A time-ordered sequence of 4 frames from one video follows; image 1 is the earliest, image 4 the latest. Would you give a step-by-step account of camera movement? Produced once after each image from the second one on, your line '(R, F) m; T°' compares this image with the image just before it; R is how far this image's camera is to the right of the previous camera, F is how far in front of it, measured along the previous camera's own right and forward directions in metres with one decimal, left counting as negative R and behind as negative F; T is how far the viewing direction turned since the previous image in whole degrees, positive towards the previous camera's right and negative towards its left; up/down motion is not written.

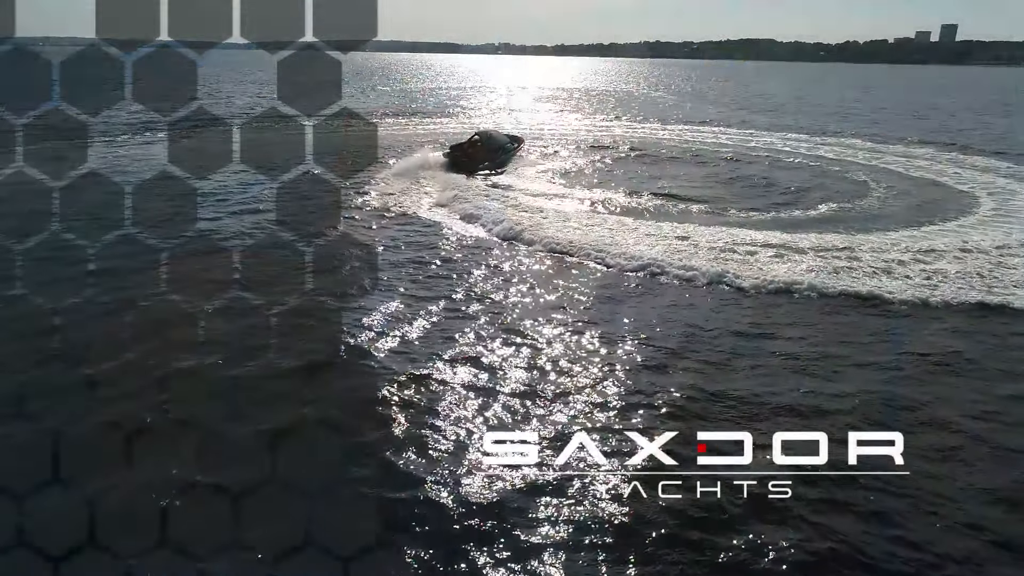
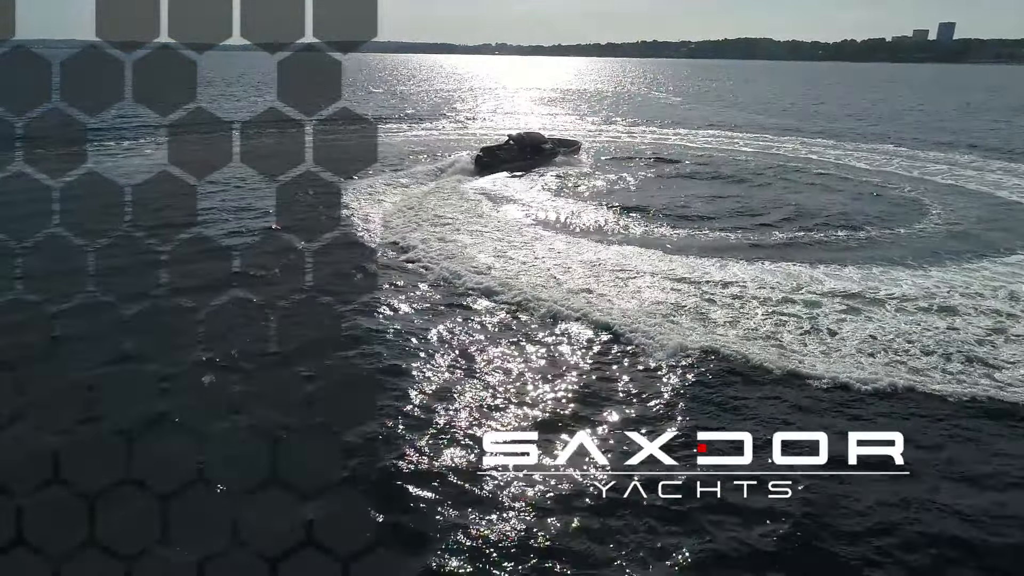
(0.0, +1.2) m; 0°
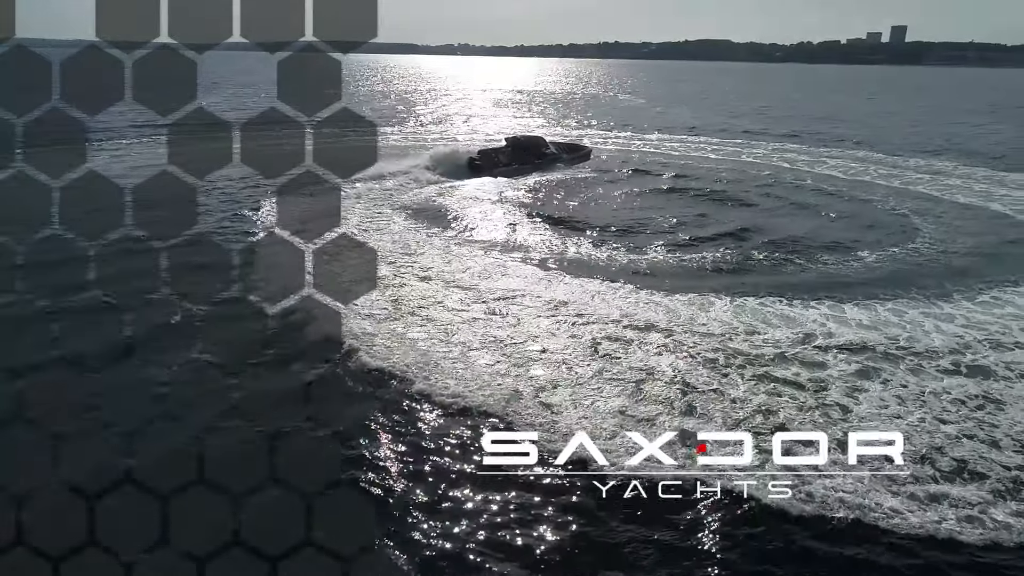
(+0.2, +0.9) m; +3°
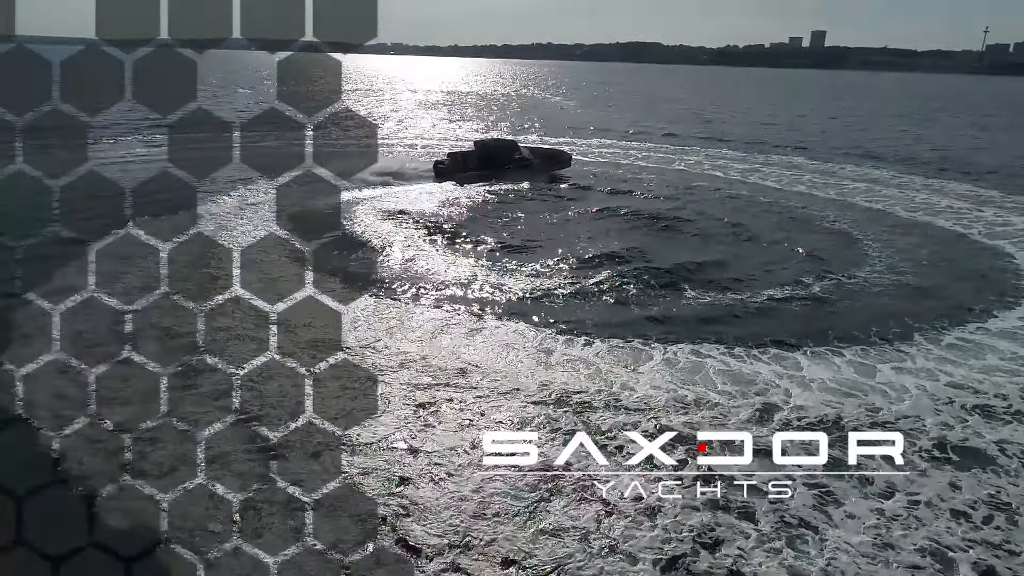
(+0.3, +0.9) m; +5°
